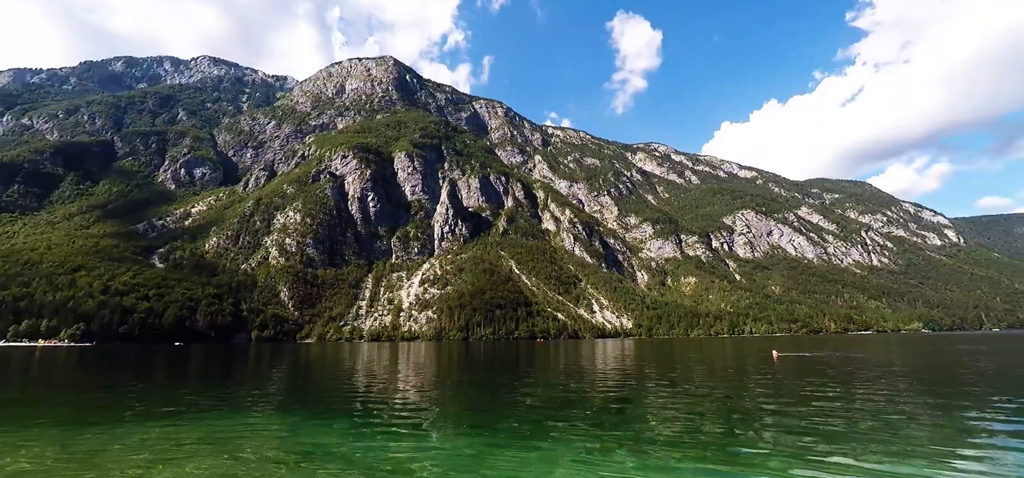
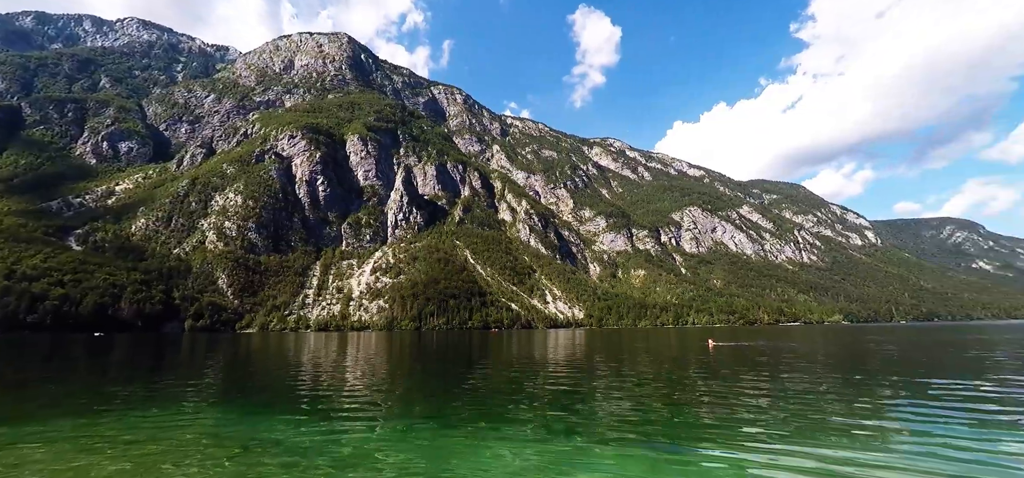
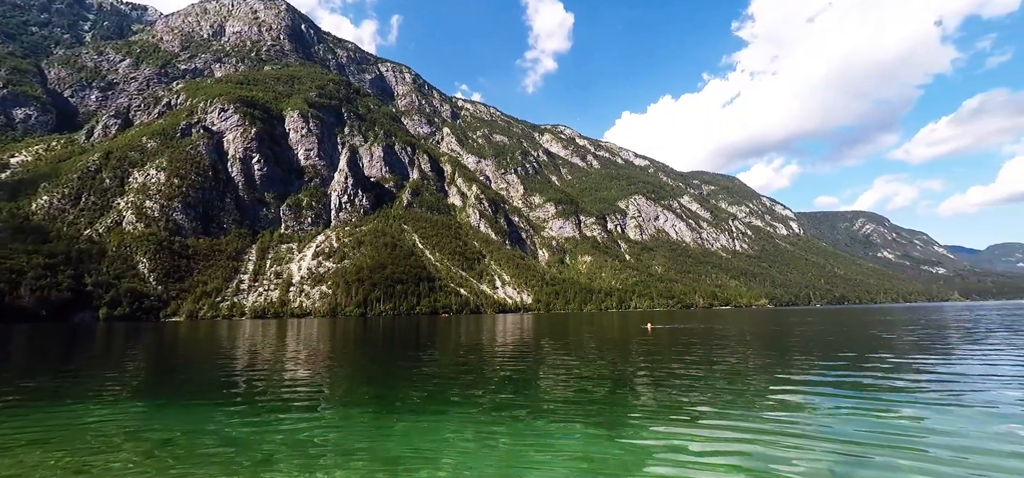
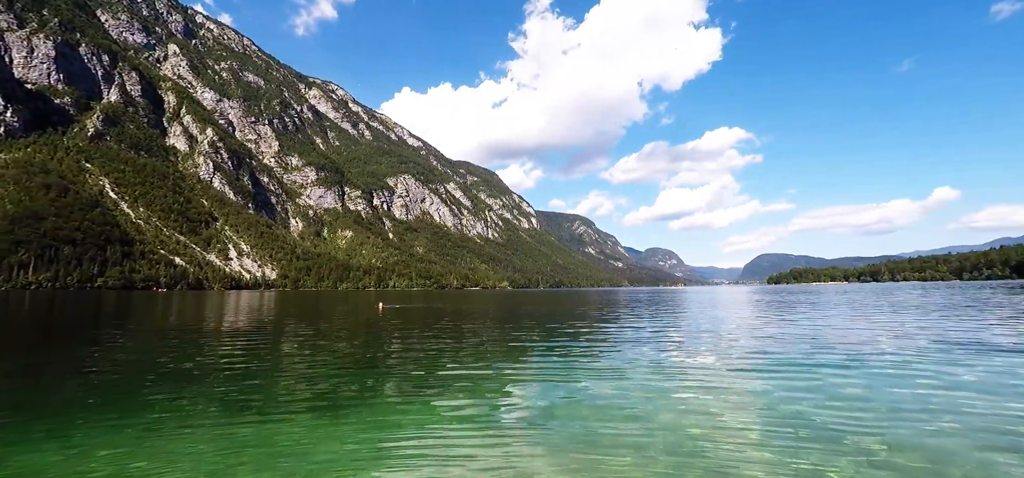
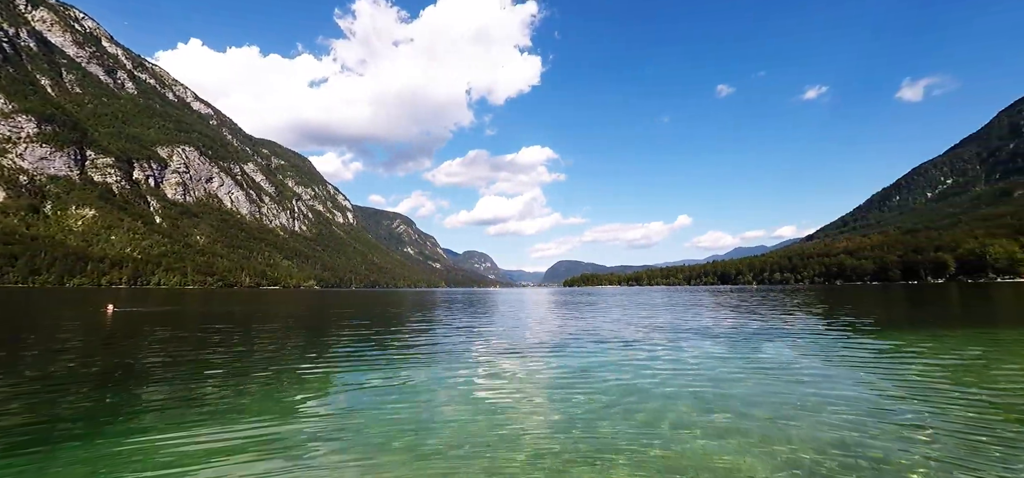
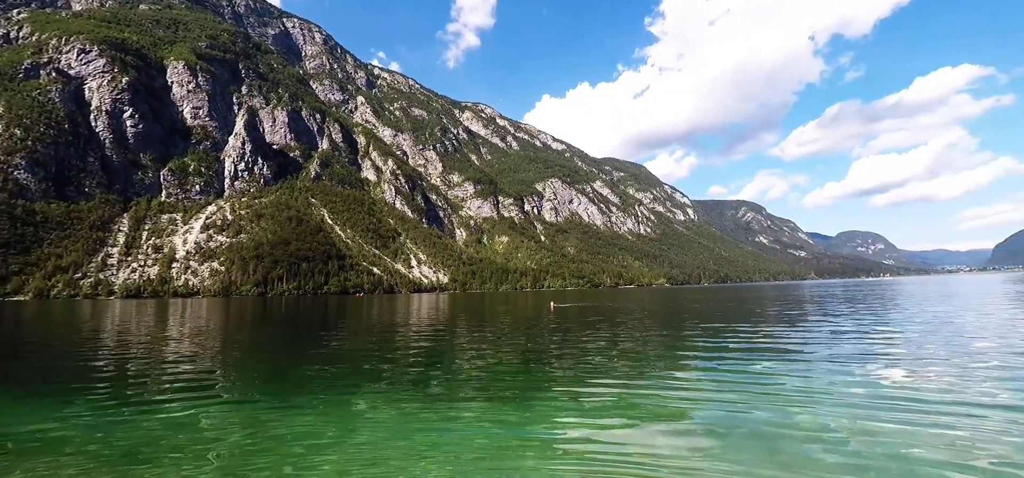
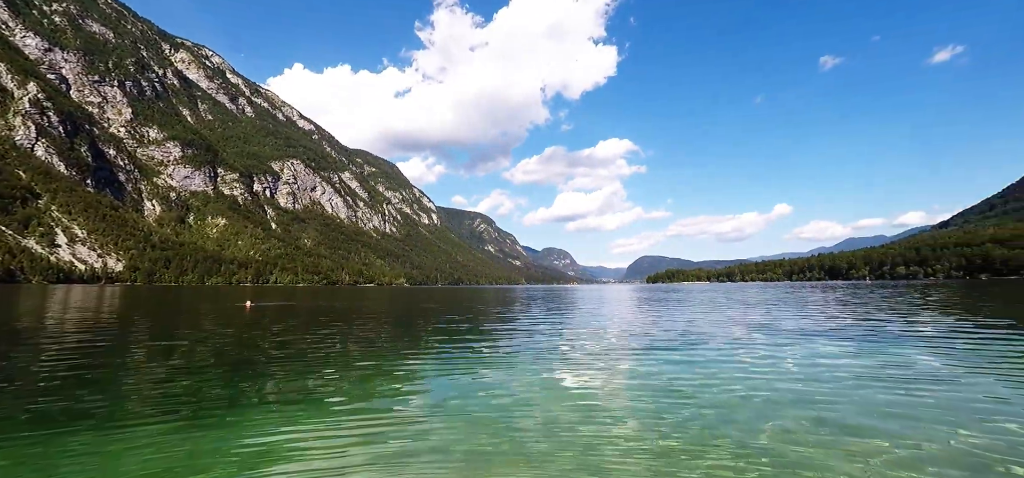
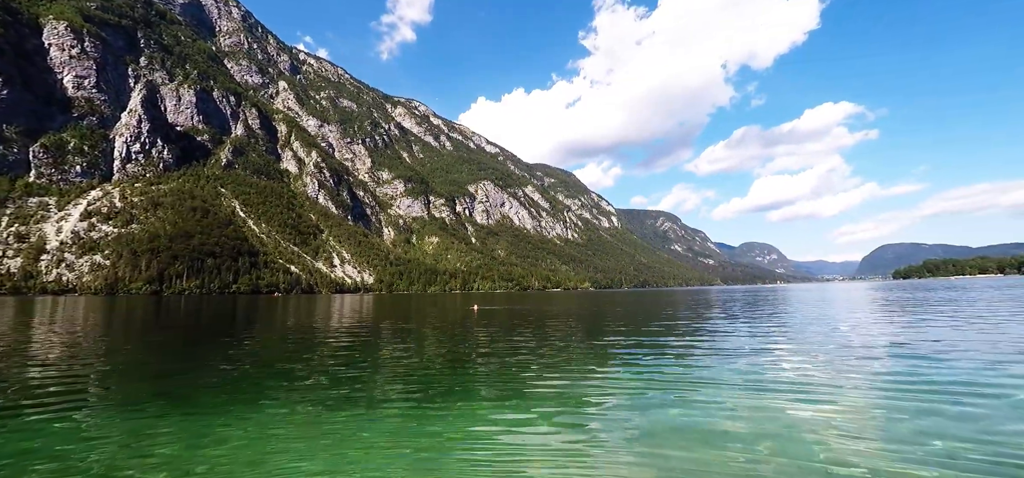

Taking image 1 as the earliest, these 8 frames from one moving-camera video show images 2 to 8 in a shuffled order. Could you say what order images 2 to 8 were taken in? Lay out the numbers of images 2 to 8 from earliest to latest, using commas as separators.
2, 3, 6, 8, 4, 7, 5
